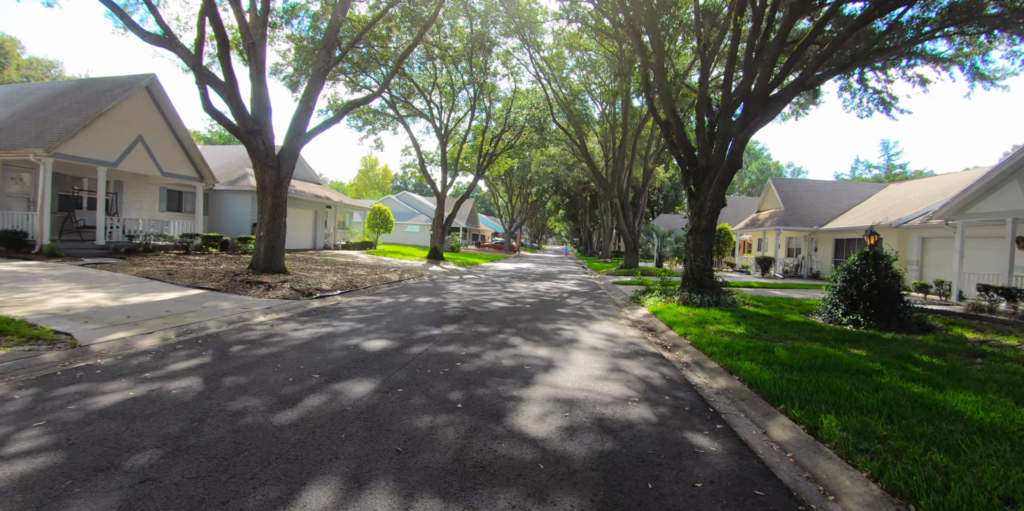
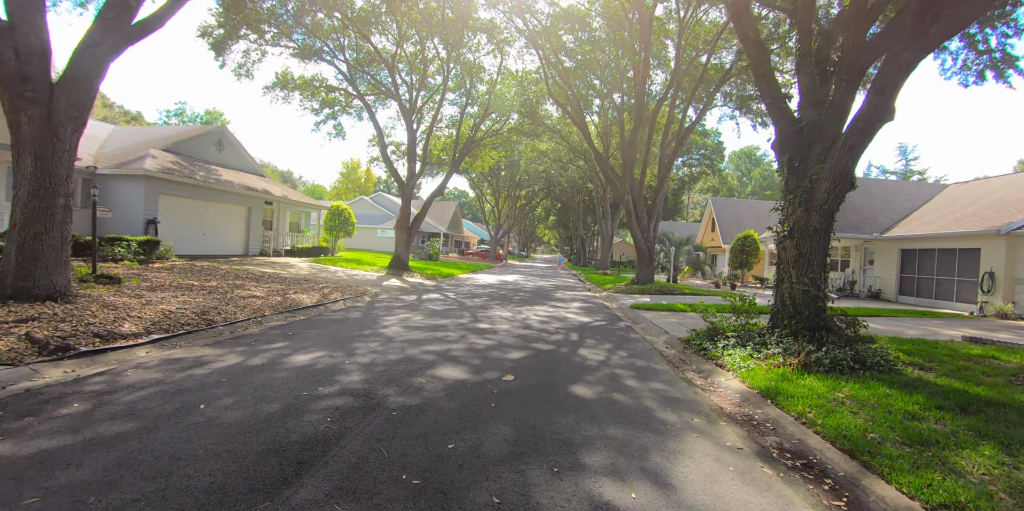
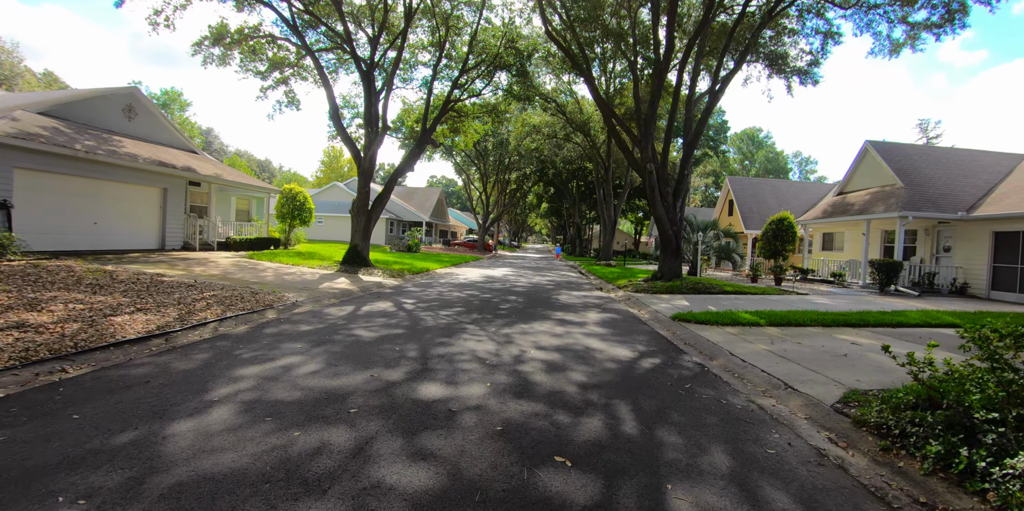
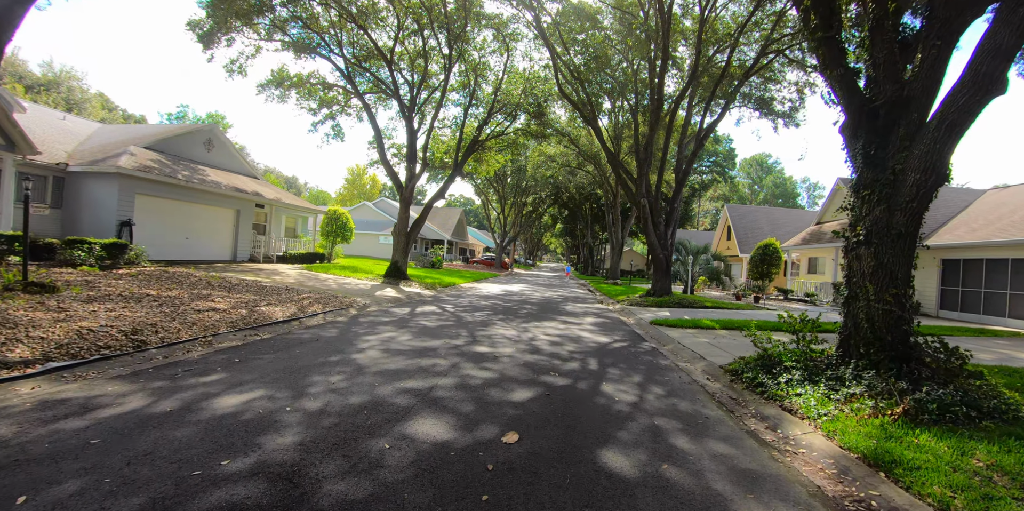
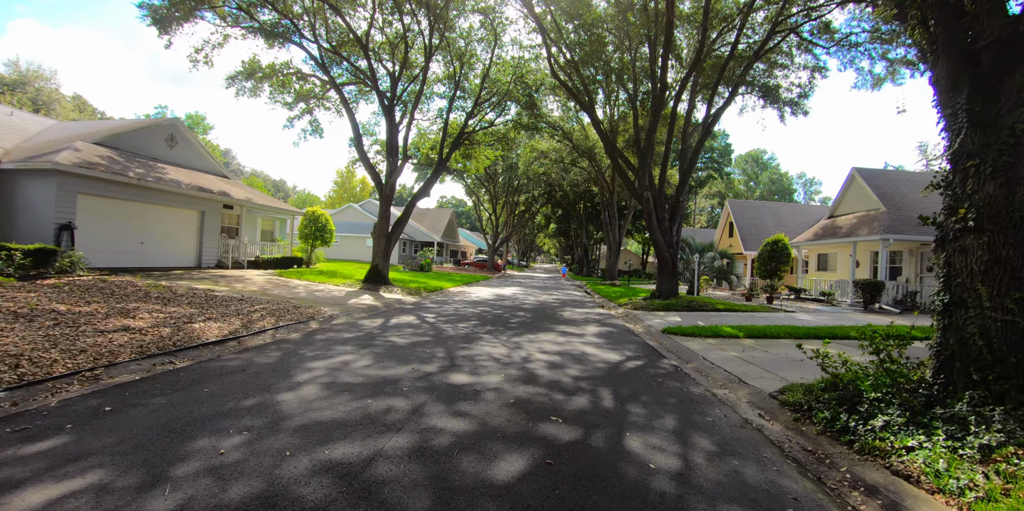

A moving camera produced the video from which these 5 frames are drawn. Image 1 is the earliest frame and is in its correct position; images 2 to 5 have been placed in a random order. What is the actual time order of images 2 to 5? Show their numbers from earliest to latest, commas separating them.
2, 4, 5, 3
